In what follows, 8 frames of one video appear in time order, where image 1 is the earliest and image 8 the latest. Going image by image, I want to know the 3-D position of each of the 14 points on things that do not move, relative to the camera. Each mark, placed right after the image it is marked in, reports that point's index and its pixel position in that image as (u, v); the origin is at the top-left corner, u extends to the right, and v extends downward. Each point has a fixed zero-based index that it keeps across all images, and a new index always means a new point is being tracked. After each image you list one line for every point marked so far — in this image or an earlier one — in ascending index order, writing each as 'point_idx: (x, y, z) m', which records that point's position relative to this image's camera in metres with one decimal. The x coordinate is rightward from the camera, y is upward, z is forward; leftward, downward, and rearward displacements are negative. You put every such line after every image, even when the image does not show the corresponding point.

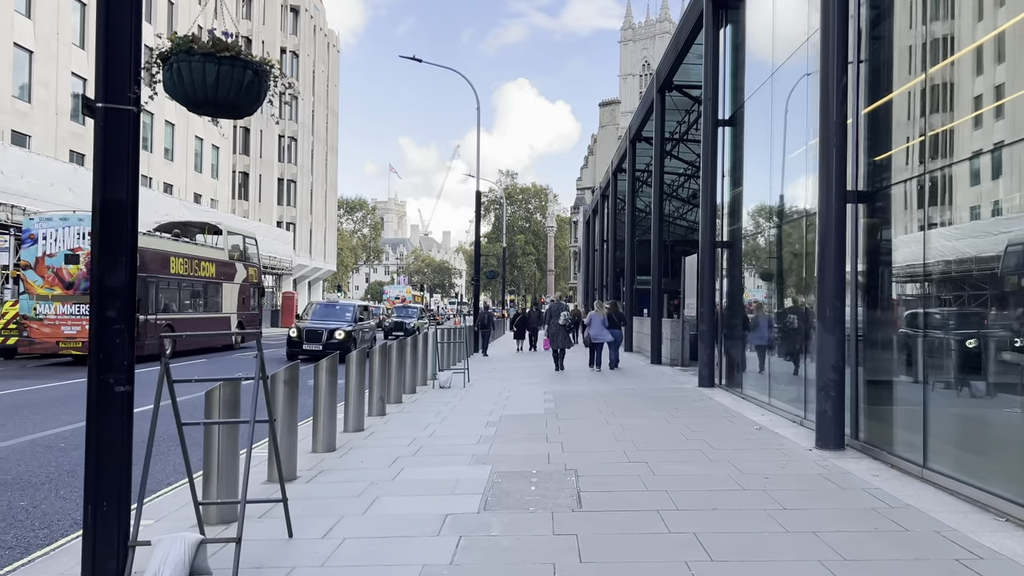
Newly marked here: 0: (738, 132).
0: (+3.9, +2.6, +13.6) m
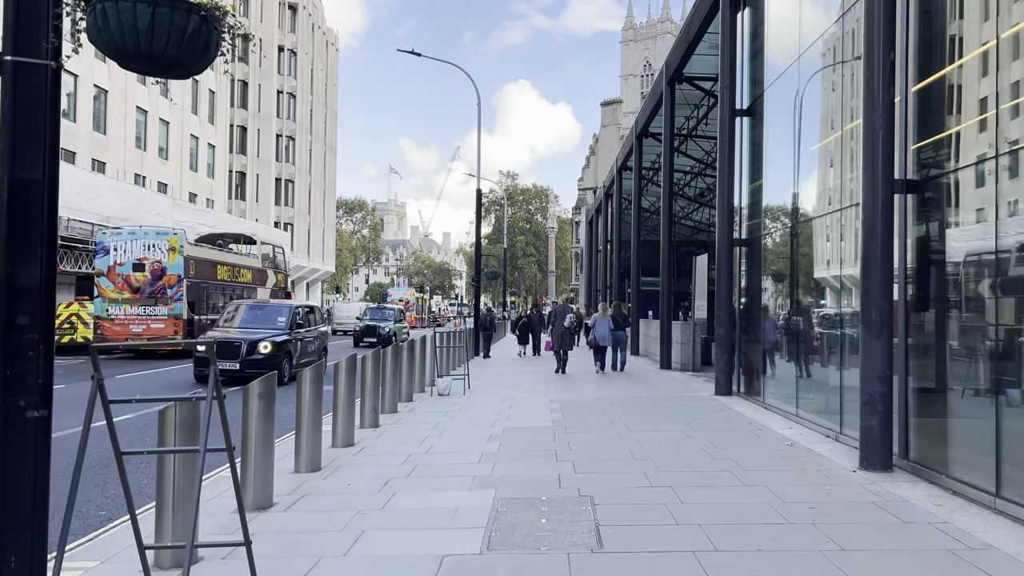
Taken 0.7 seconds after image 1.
0: (+4.0, +2.6, +12.8) m
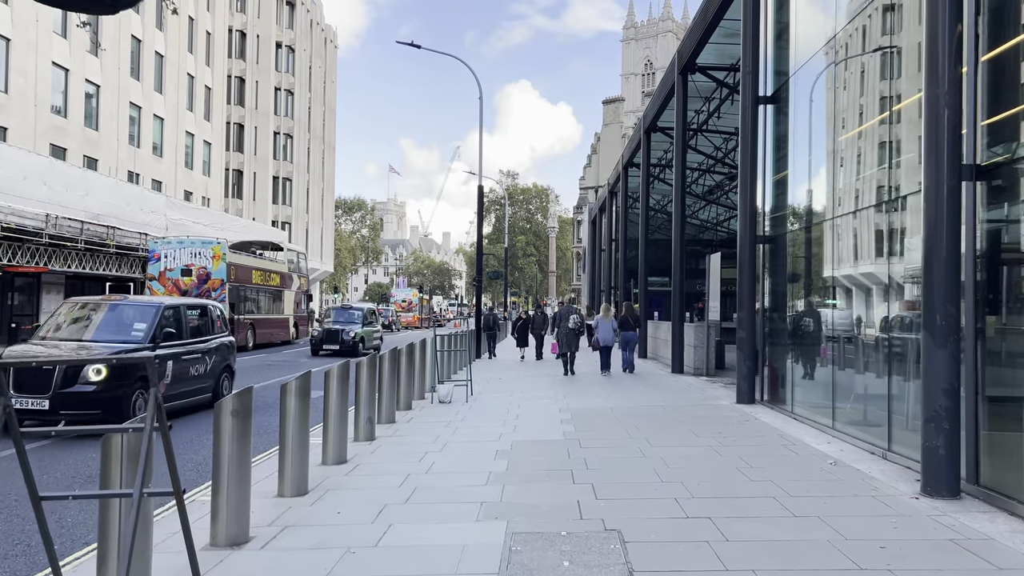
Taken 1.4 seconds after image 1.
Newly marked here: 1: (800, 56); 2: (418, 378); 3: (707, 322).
0: (+4.1, +2.6, +11.9) m
1: (+4.1, +3.3, +11.5) m
2: (-1.6, -1.6, +13.8) m
3: (+4.3, -0.7, +17.6) m
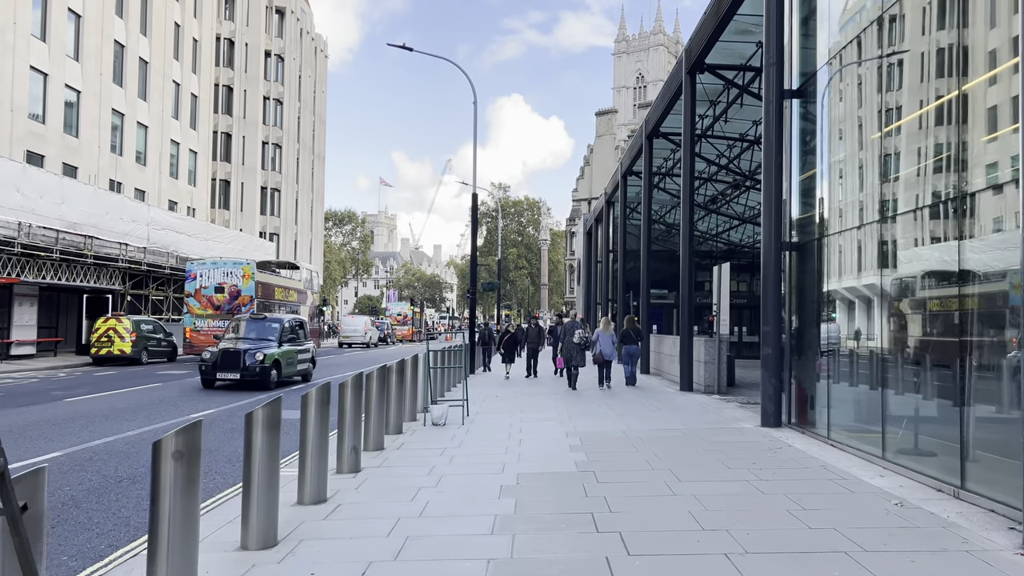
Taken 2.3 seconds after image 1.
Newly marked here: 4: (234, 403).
0: (+4.1, +2.5, +10.8) m
1: (+4.1, +3.1, +10.5) m
2: (-1.6, -1.7, +12.6) m
3: (+4.3, -1.0, +16.5) m
4: (-5.5, -2.3, +15.6) m
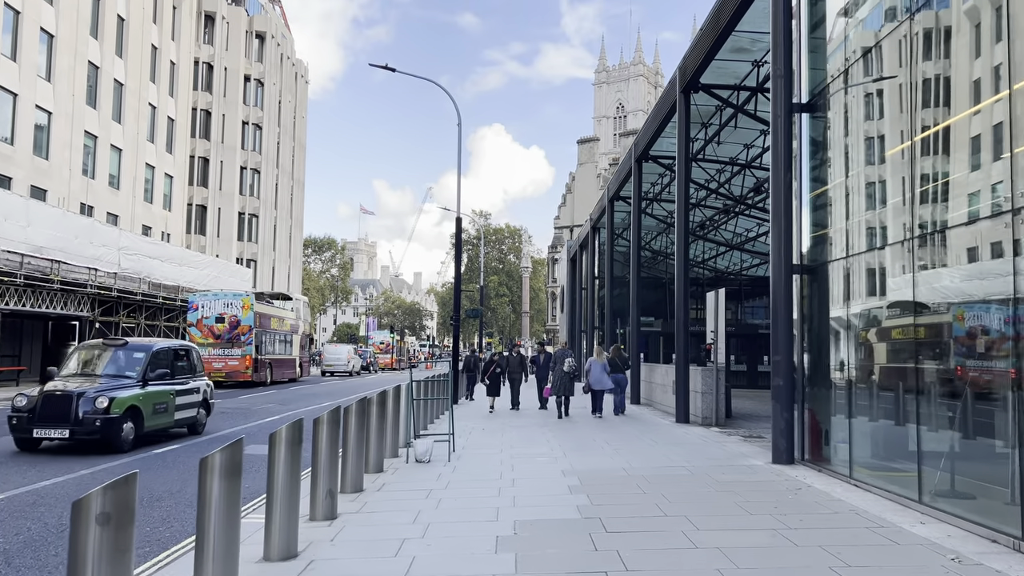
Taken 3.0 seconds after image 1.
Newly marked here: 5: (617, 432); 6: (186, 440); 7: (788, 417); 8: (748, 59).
0: (+4.0, +2.1, +10.2) m
1: (+4.0, +2.8, +9.9) m
2: (-1.8, -2.1, +11.7) m
3: (+4.0, -1.5, +15.8) m
4: (-5.7, -2.7, +14.6) m
5: (+1.9, -2.6, +14.4) m
6: (-5.8, -2.7, +14.3) m
7: (+3.5, -1.7, +10.2) m
8: (+4.7, +4.6, +15.9) m
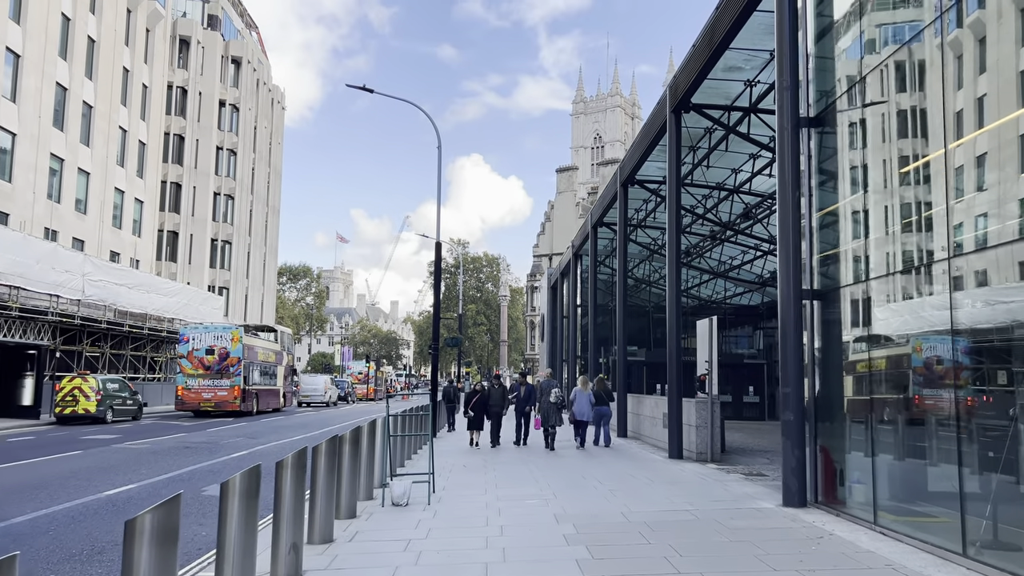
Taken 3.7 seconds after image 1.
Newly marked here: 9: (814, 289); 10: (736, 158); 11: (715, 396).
0: (+3.8, +1.8, +9.5) m
1: (+3.9, +2.5, +9.2) m
2: (-2.0, -2.5, +10.7) m
3: (+3.7, -2.0, +15.0) m
4: (-6.0, -3.2, +13.4) m
5: (+1.7, -3.1, +13.5) m
6: (-6.1, -3.2, +13.1) m
7: (+3.4, -2.0, +9.4) m
8: (+4.4, +4.0, +15.3) m
9: (+3.7, 0.0, +9.7) m
10: (+5.5, +3.2, +19.7) m
11: (+3.8, -2.0, +14.8) m
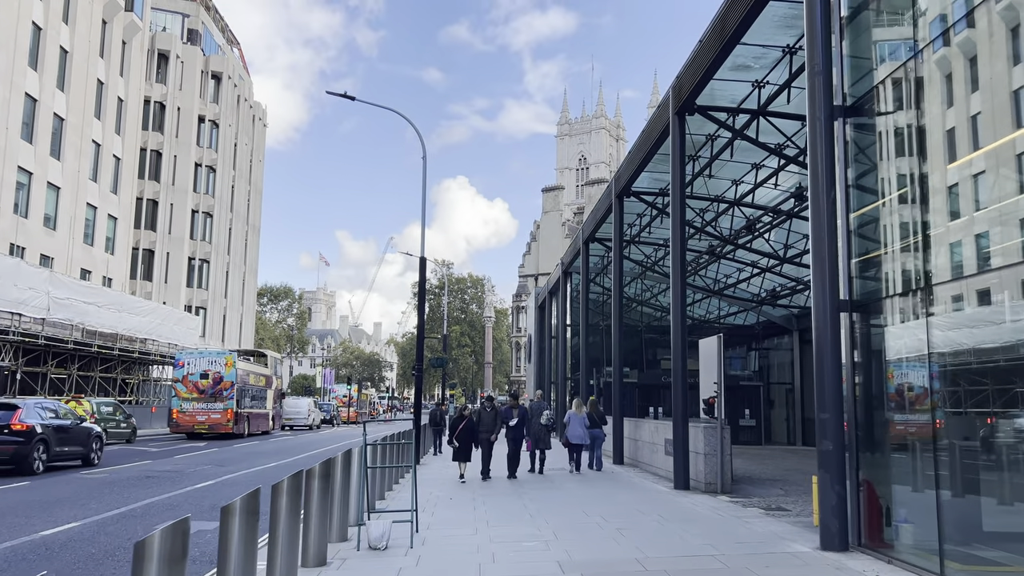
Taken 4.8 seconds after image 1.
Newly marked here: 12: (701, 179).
0: (+3.8, +1.7, +8.4) m
1: (+3.8, +2.4, +8.1) m
2: (-2.1, -2.6, +9.4) m
3: (+3.6, -2.3, +13.7) m
4: (-6.1, -3.4, +12.0) m
5: (+1.5, -3.3, +12.2) m
6: (-6.2, -3.4, +11.7) m
7: (+3.3, -2.1, +8.1) m
8: (+4.3, +3.8, +14.3) m
9: (+3.6, -0.1, +8.5) m
10: (+5.3, +2.8, +18.7) m
11: (+3.6, -2.3, +13.6) m
12: (+4.6, +2.7, +19.6) m
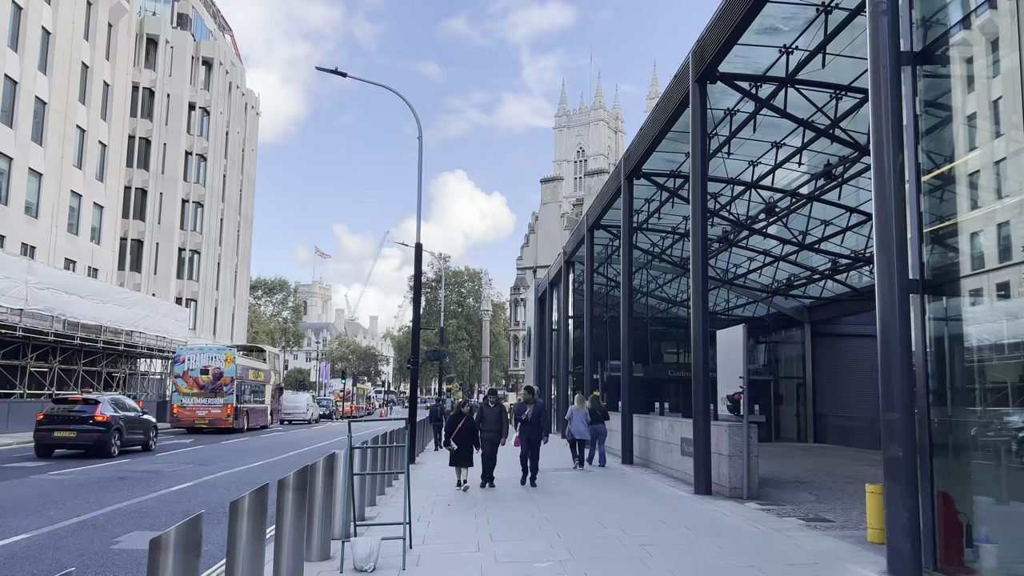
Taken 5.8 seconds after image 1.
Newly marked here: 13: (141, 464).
0: (+3.9, +1.9, +7.1) m
1: (+3.9, +2.6, +6.8) m
2: (-2.0, -2.4, +8.1) m
3: (+3.6, -2.1, +12.5) m
4: (-6.0, -3.2, +10.7) m
5: (+1.6, -3.0, +10.9) m
6: (-6.1, -3.1, +10.4) m
7: (+3.4, -1.9, +6.9) m
8: (+4.3, +4.0, +13.0) m
9: (+3.7, +0.1, +7.2) m
10: (+5.4, +3.1, +17.4) m
11: (+3.7, -2.0, +12.3) m
12: (+4.7, +3.0, +18.3) m
13: (-9.2, -4.3, +19.4) m
